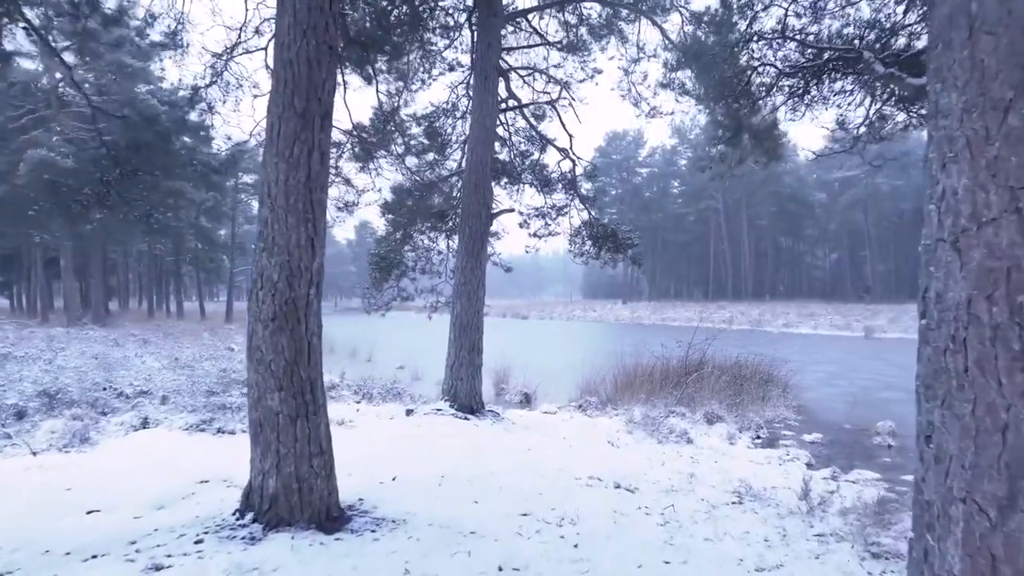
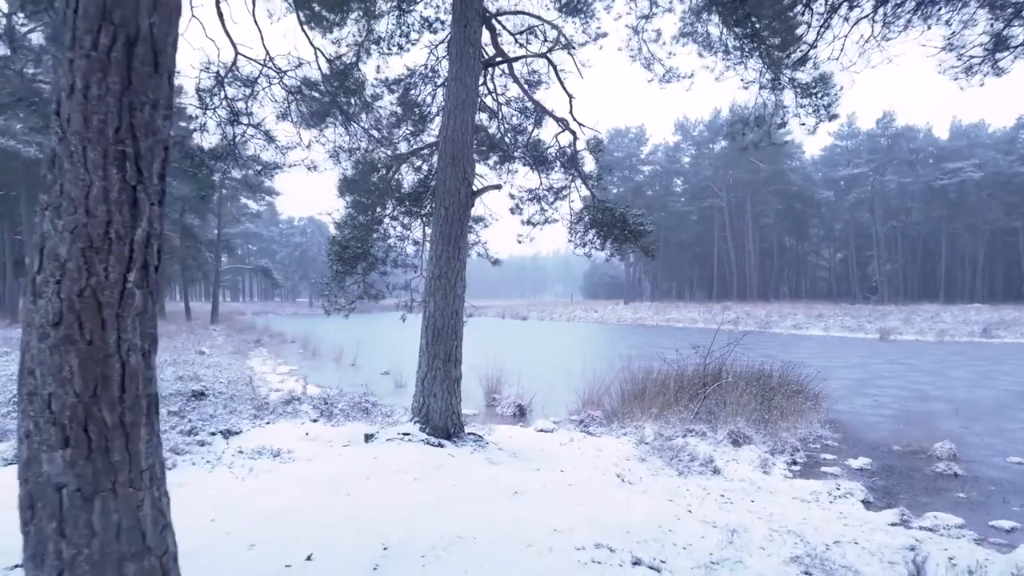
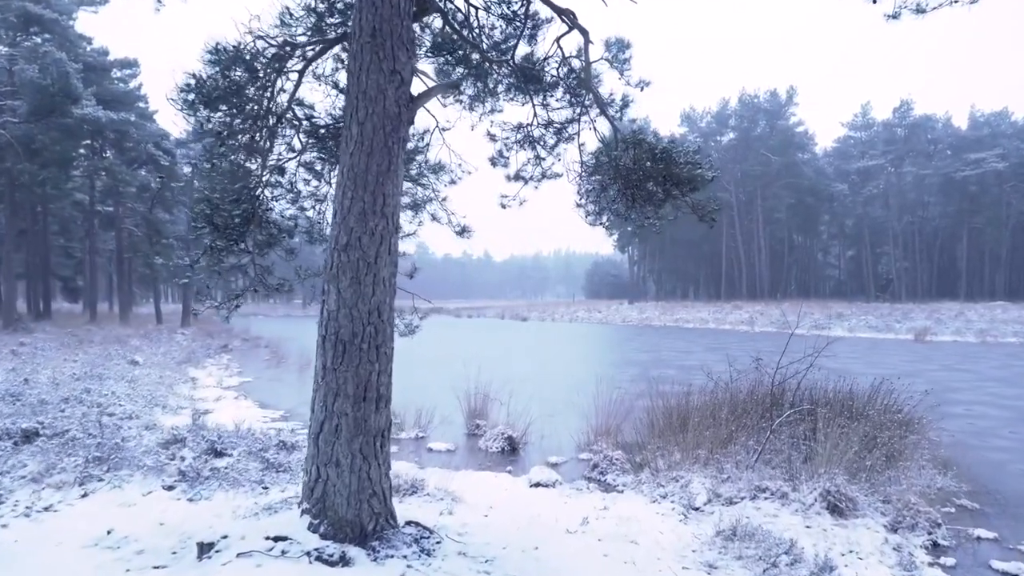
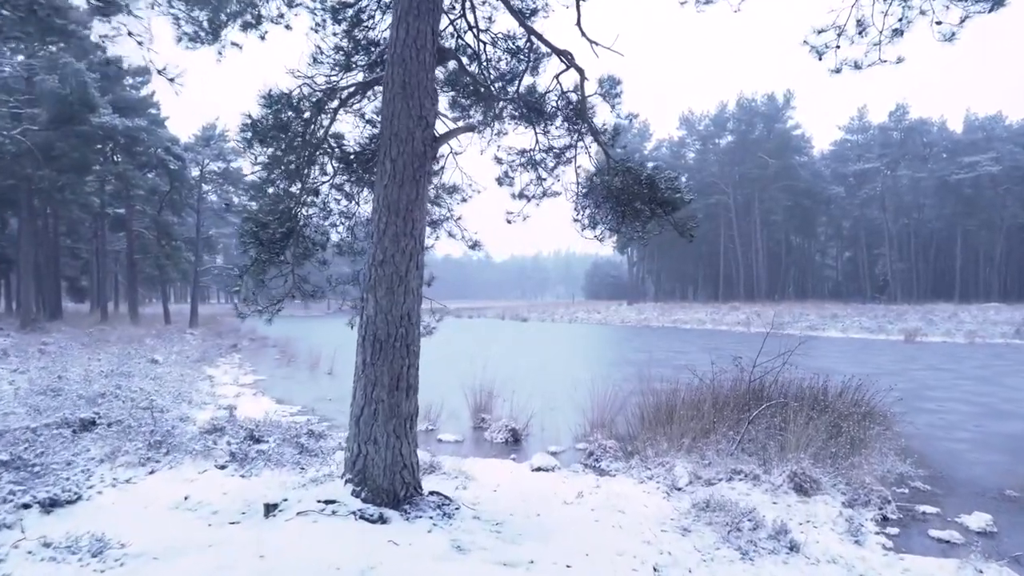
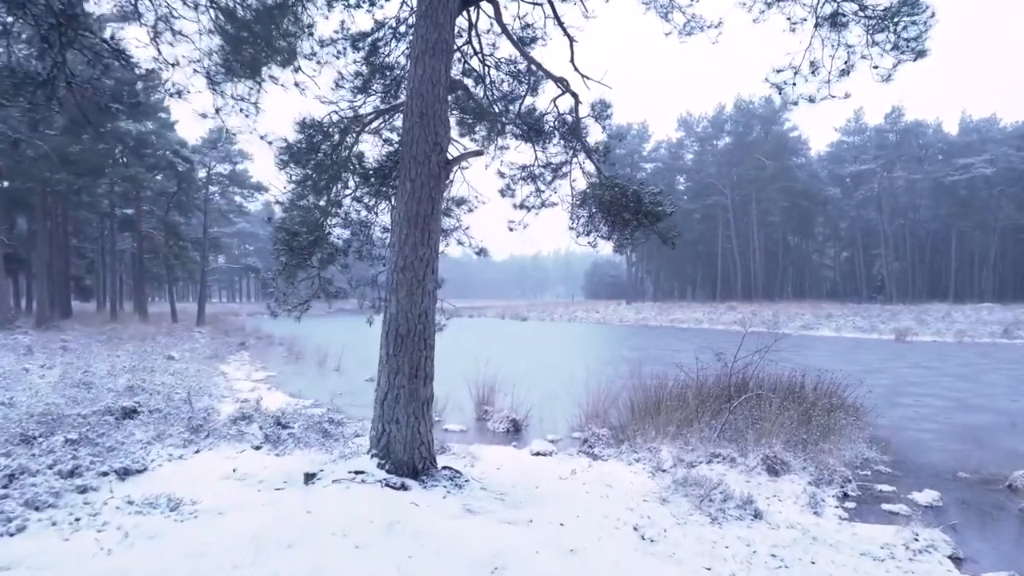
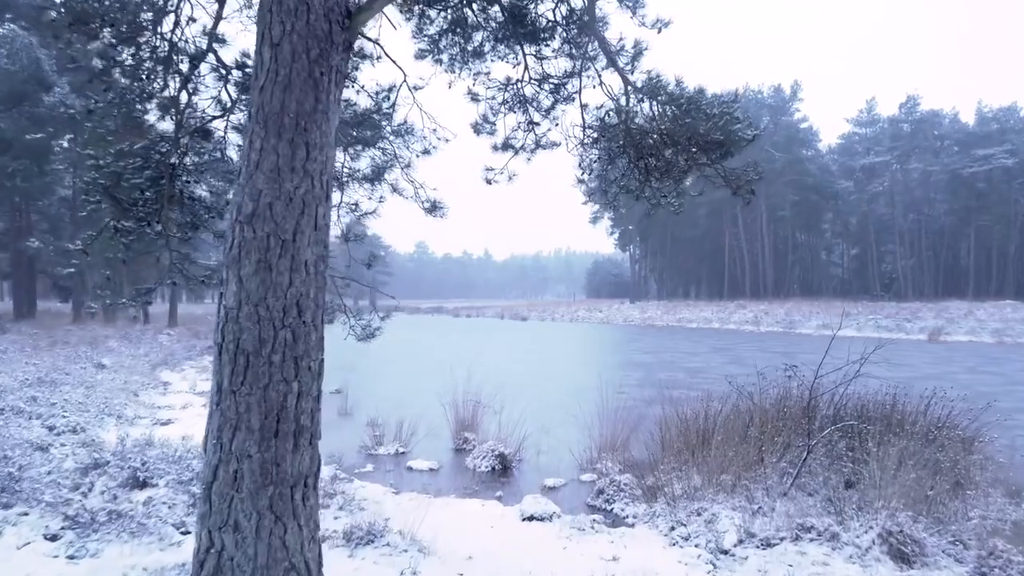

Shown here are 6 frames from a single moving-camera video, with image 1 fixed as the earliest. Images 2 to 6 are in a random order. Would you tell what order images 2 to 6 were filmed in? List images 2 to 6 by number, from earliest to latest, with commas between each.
2, 5, 4, 3, 6
